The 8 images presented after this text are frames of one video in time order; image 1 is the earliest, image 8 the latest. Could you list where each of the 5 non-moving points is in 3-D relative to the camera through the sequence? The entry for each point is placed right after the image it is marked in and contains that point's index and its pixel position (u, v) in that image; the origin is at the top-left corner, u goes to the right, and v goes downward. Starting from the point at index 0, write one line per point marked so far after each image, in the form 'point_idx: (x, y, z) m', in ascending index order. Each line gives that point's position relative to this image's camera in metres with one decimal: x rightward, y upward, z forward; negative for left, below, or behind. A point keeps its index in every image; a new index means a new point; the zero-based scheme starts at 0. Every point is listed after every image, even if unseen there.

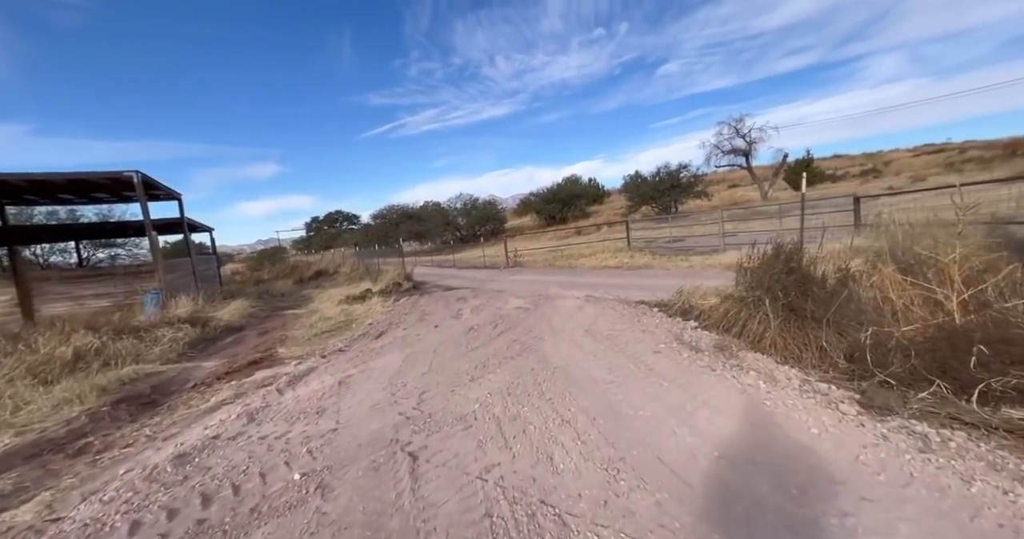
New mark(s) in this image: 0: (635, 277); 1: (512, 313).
0: (+3.3, -0.3, +11.2) m
1: (0.0, -0.9, +8.0) m
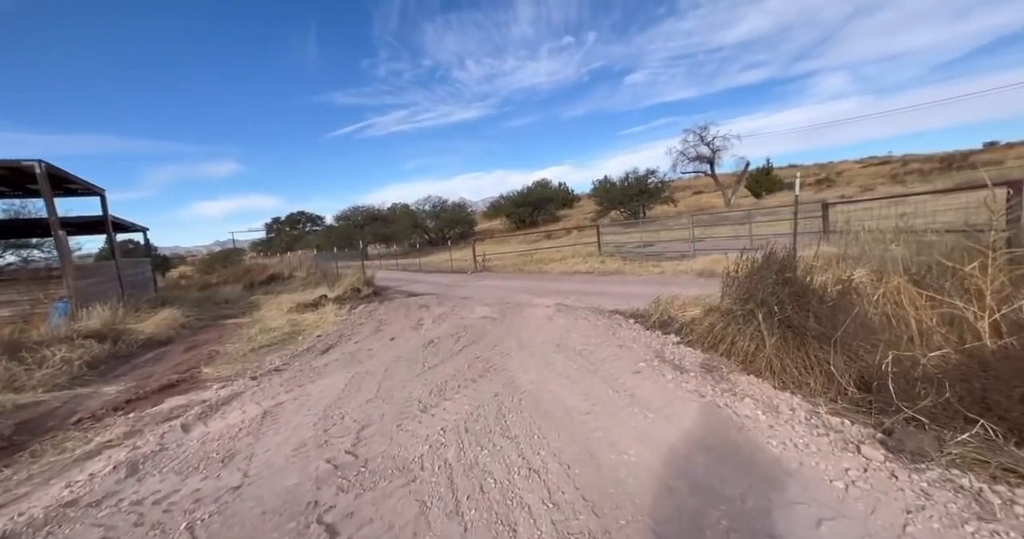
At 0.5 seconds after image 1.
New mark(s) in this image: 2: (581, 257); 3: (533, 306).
0: (+2.4, -0.4, +10.8) m
1: (-0.6, -1.0, +7.3) m
2: (+2.9, +0.5, +17.3) m
3: (+0.4, -0.8, +8.5) m
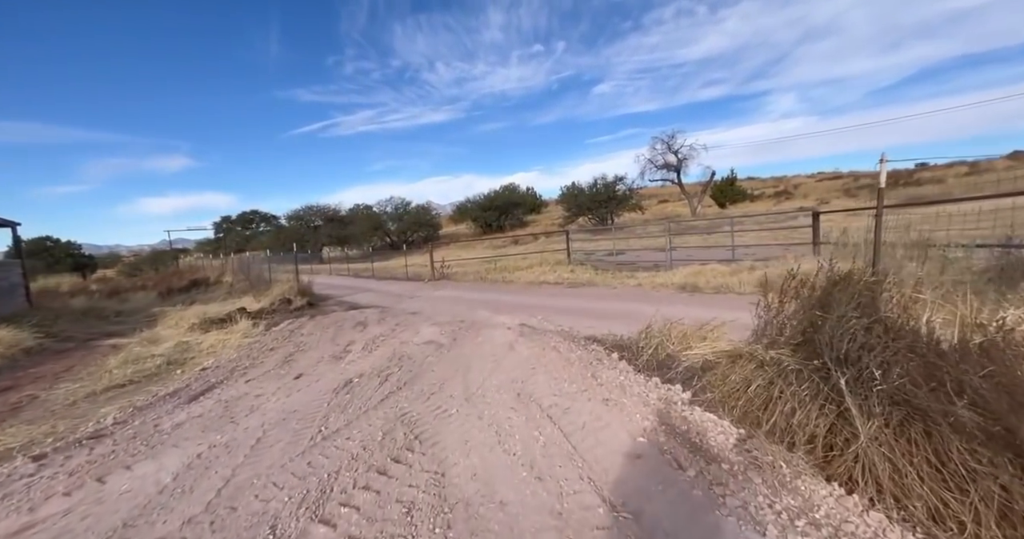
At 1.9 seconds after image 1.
0: (+1.5, -0.7, +9.5) m
1: (-1.3, -1.2, +5.8) m
2: (+1.4, +0.1, +16.0) m
3: (-0.4, -1.0, +7.0) m
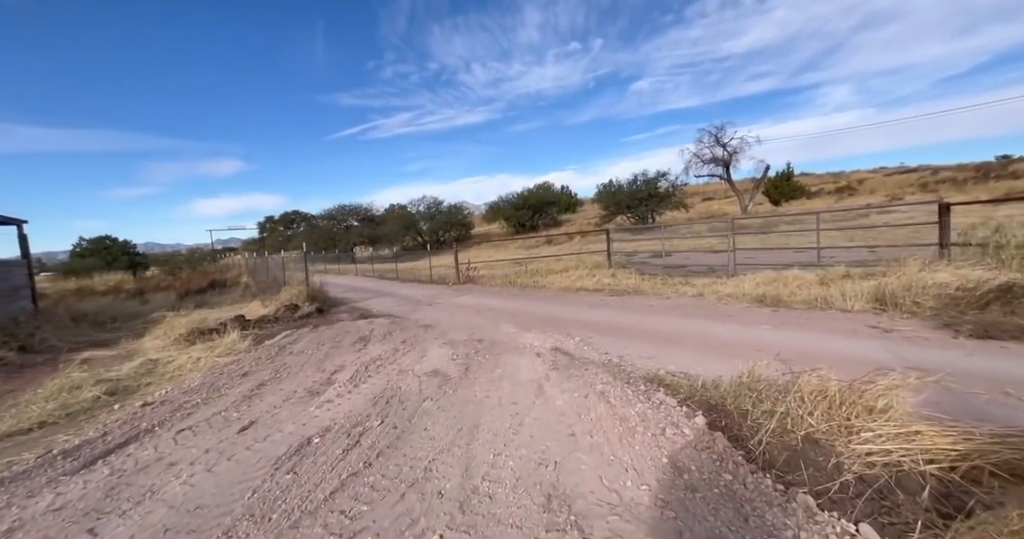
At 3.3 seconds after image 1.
0: (+2.1, -0.8, +7.8) m
1: (-1.0, -1.3, +4.3) m
2: (+2.6, 0.0, +14.3) m
3: (0.0, -1.1, +5.4) m
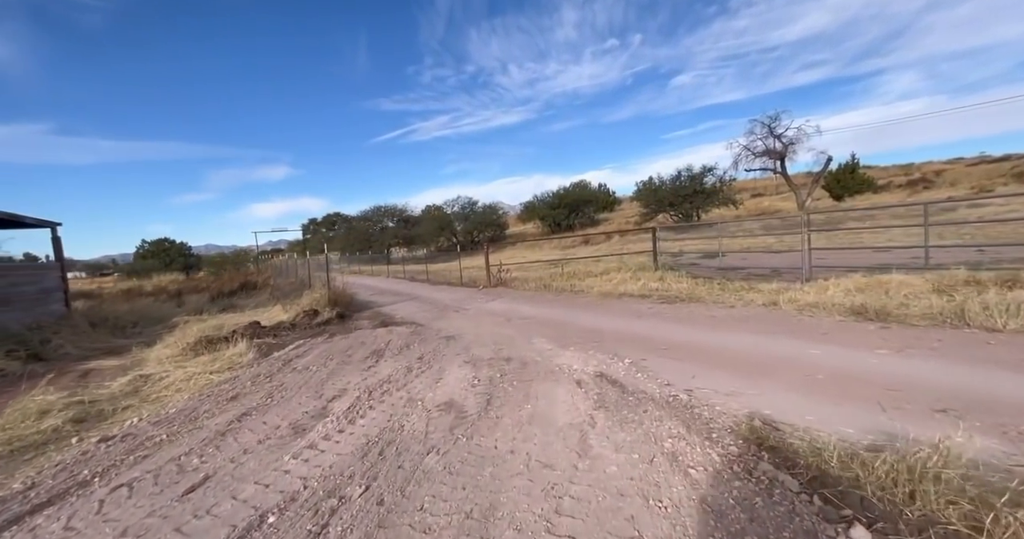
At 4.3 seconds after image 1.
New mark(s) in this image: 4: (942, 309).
0: (+2.6, -0.9, +6.6) m
1: (-0.8, -1.4, +3.3) m
2: (+3.7, -0.1, +12.9) m
3: (+0.4, -1.2, +4.4) m
4: (+5.6, -0.5, +5.3) m
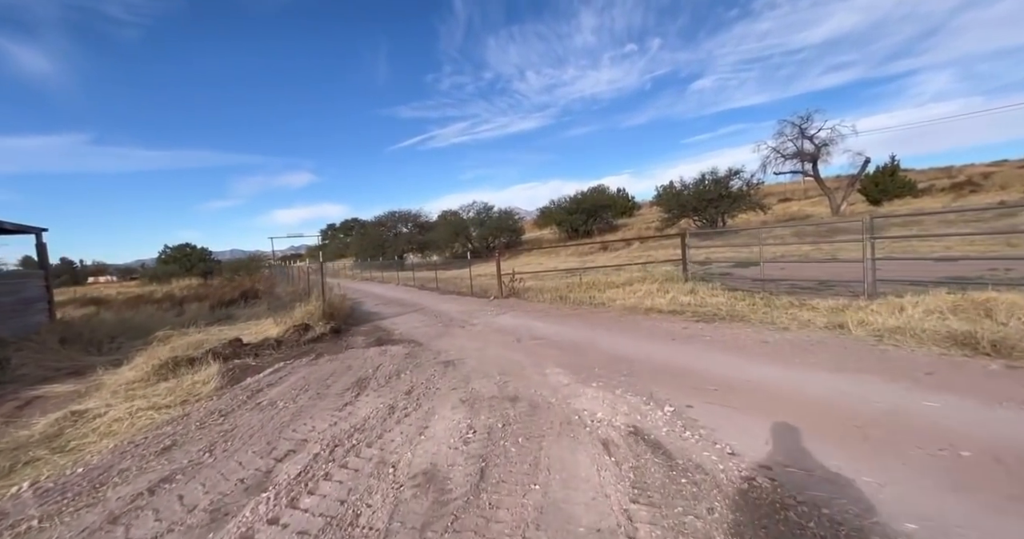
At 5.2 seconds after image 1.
0: (+2.8, -1.1, +5.4) m
1: (-0.8, -1.5, +2.3) m
2: (+4.1, -0.4, +11.7) m
3: (+0.4, -1.4, +3.3) m
4: (+5.7, -0.7, +4.0) m
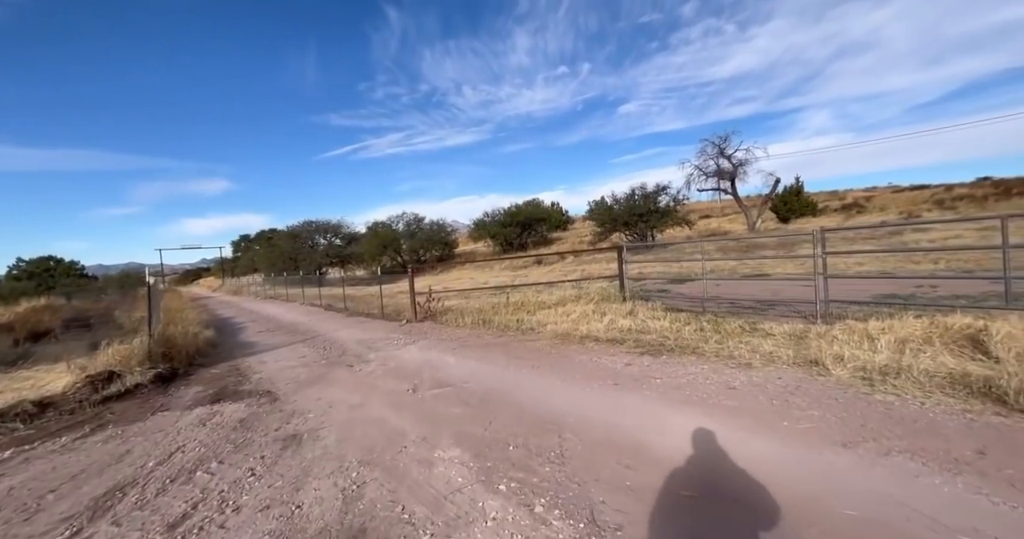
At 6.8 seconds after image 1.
0: (+1.6, -1.4, +3.9) m
1: (-1.4, -1.7, +0.3) m
2: (+2.0, -0.8, +10.4) m
3: (-0.4, -1.5, +1.4) m
4: (+4.7, -0.9, +3.0) m
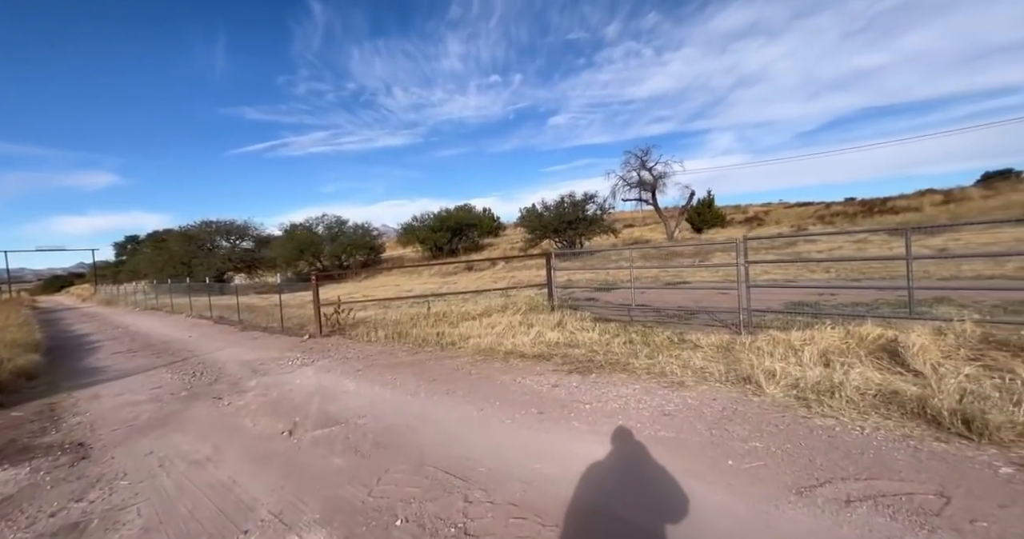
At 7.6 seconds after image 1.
0: (+0.8, -1.5, +3.2) m
1: (-1.6, -1.7, -0.8) m
2: (+0.1, -1.0, +9.7) m
3: (-0.7, -1.6, +0.5) m
4: (+4.0, -1.0, +2.9) m
